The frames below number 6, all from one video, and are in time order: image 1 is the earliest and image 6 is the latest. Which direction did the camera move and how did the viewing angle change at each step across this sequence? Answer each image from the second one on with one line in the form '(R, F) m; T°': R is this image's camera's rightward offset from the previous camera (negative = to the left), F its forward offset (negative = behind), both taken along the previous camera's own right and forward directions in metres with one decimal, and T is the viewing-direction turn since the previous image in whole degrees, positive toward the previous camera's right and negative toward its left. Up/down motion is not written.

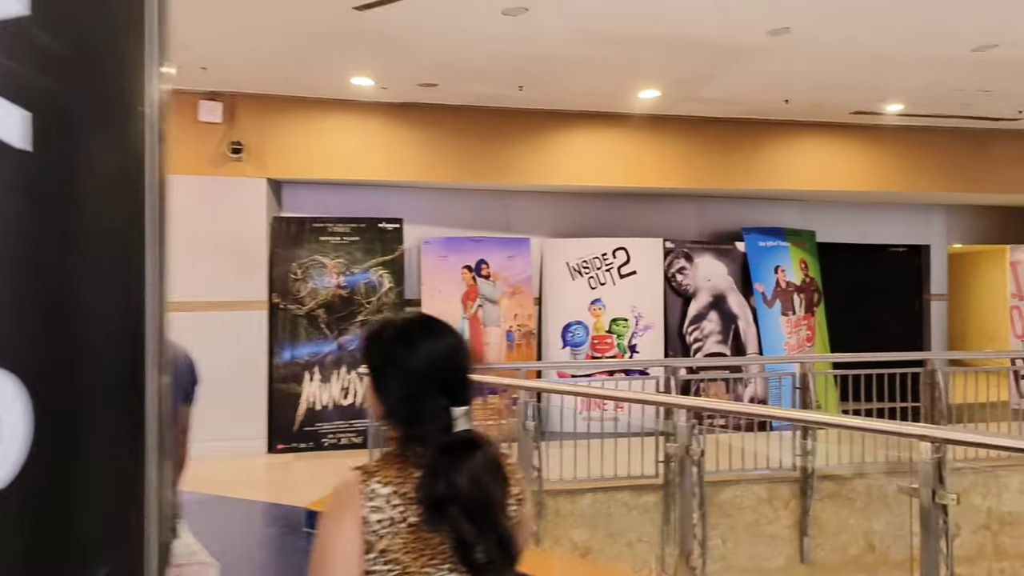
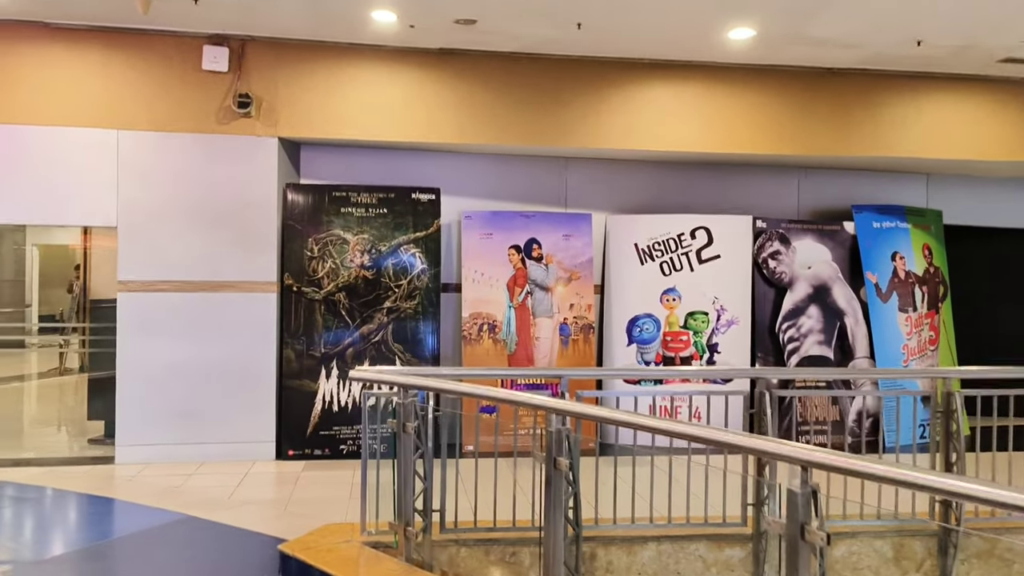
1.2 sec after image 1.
(+0.1, +1.0) m; -5°
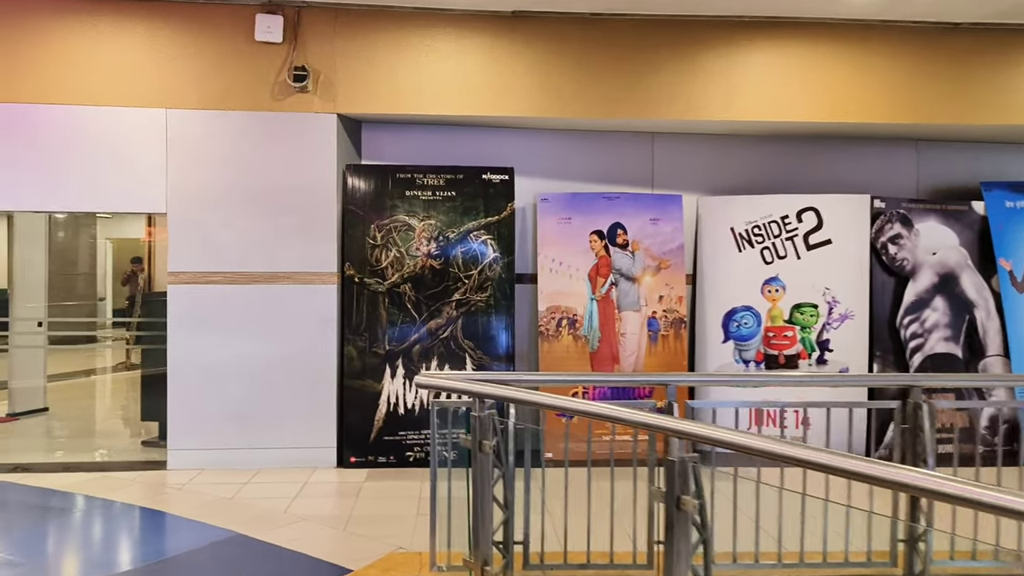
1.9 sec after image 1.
(-0.1, +0.5) m; -4°
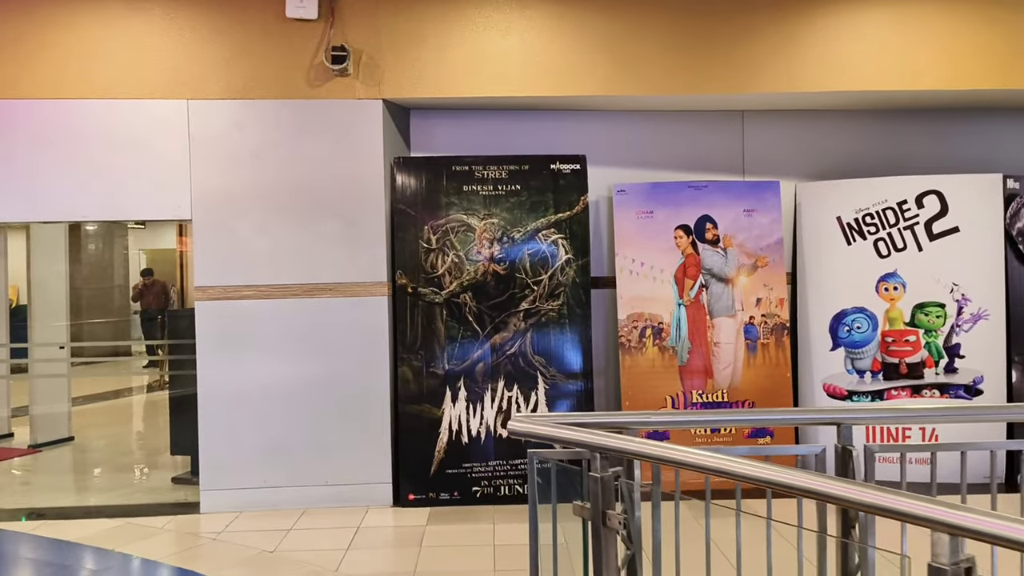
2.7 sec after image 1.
(-0.2, +0.6) m; -2°
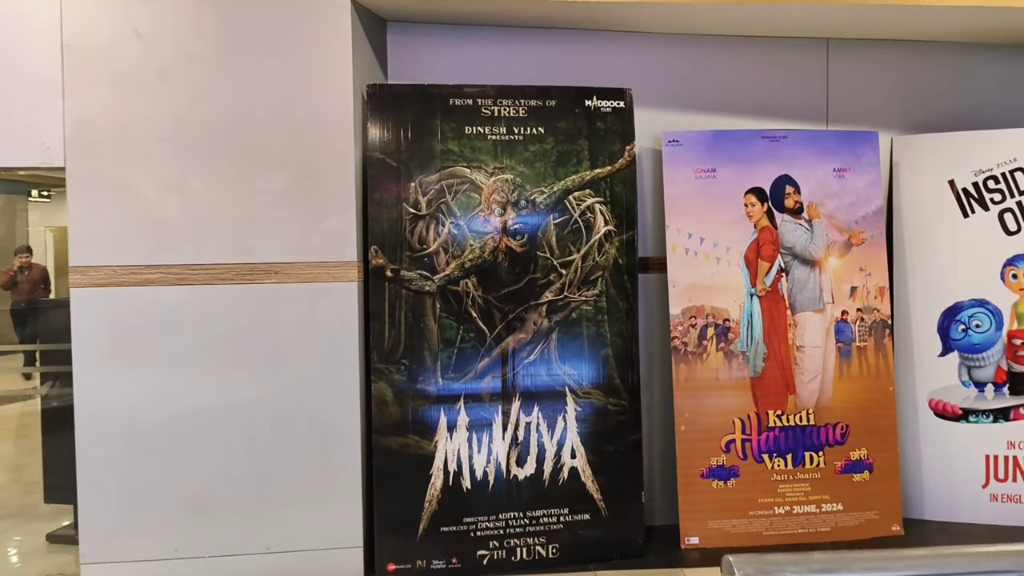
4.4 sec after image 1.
(-0.3, +1.1) m; +4°
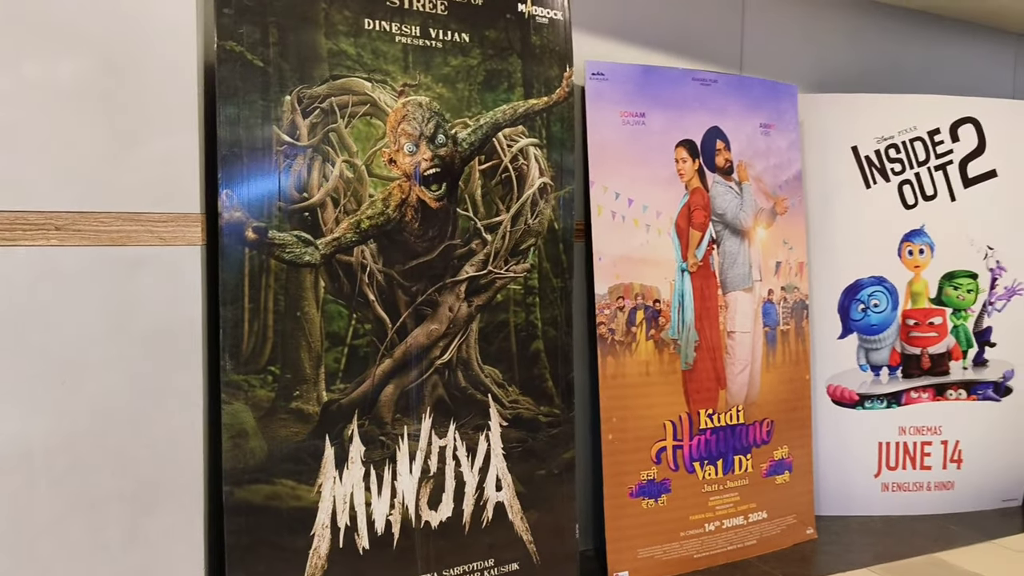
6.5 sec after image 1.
(-0.6, +0.9) m; +22°
